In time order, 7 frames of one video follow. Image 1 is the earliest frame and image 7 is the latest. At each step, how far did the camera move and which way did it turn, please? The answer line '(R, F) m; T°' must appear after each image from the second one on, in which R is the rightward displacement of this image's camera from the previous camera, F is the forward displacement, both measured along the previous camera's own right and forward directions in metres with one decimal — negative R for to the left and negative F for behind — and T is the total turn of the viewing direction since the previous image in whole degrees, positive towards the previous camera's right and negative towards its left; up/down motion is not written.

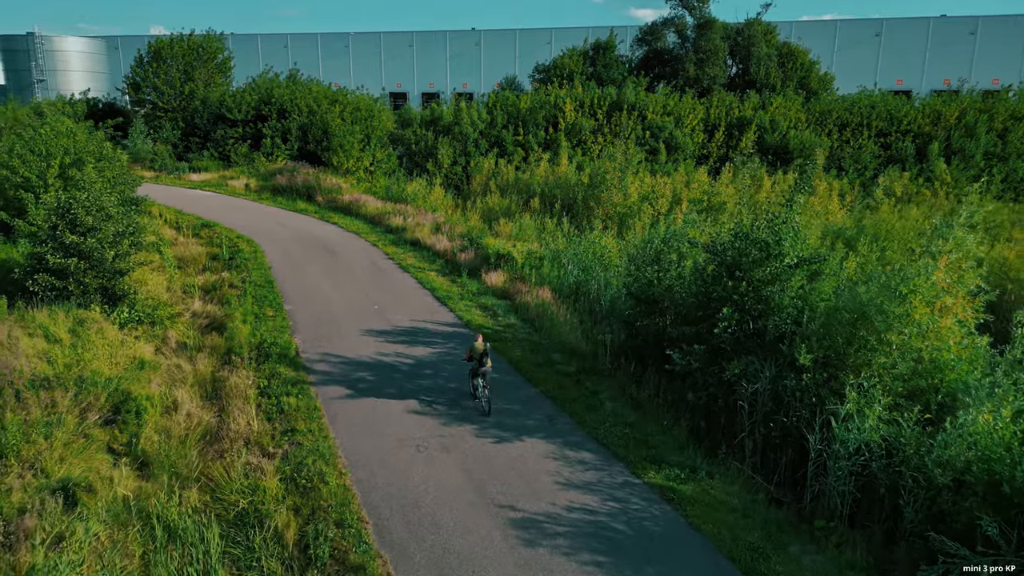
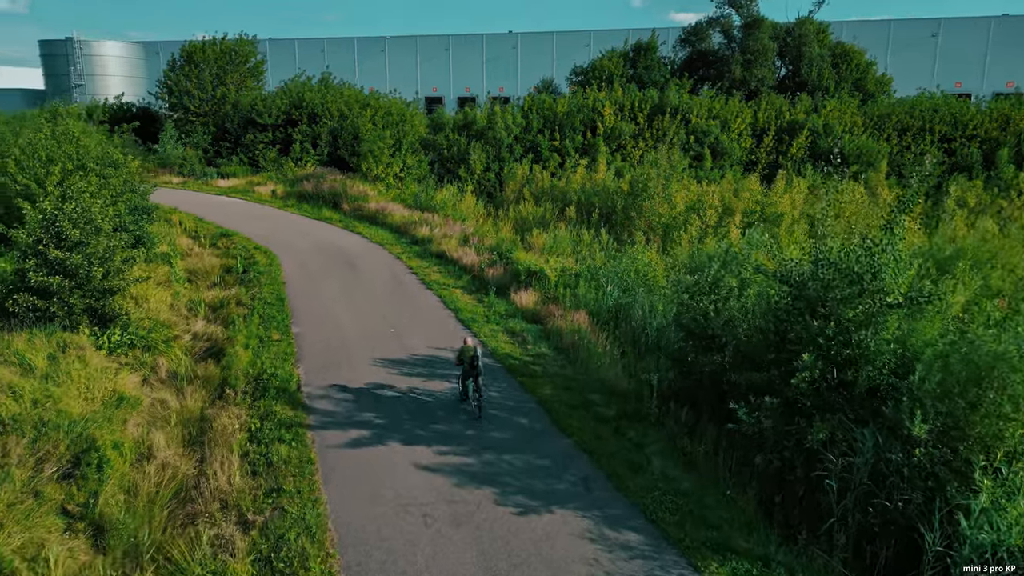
(+0.1, +1.6) m; -3°
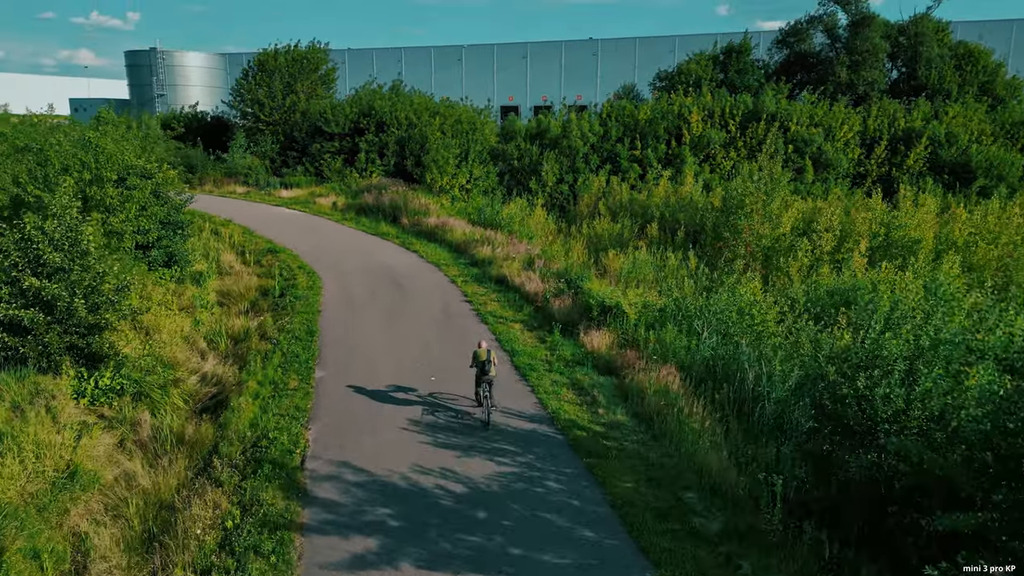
(+0.1, +2.6) m; -6°
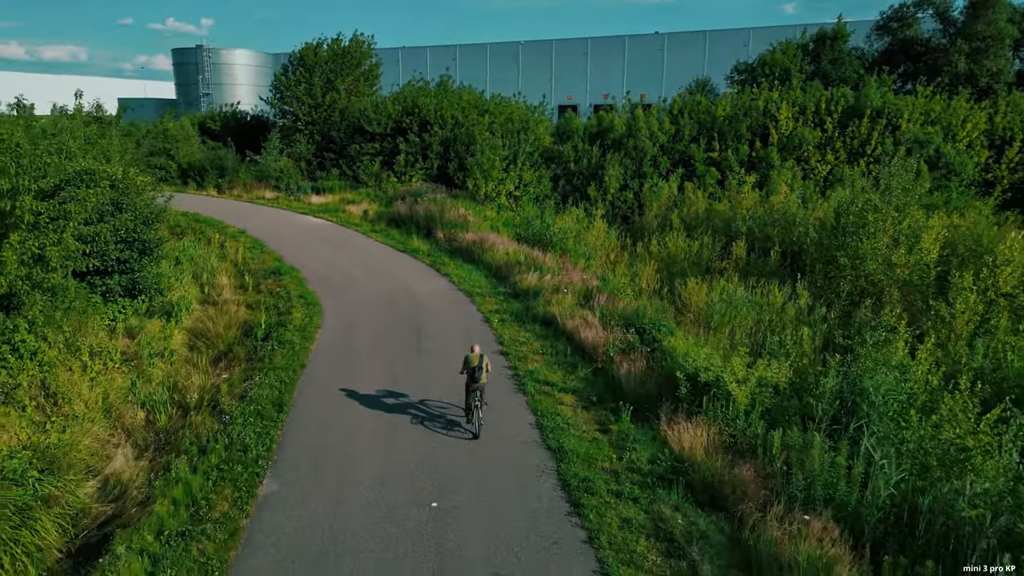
(+0.1, +4.0) m; -4°
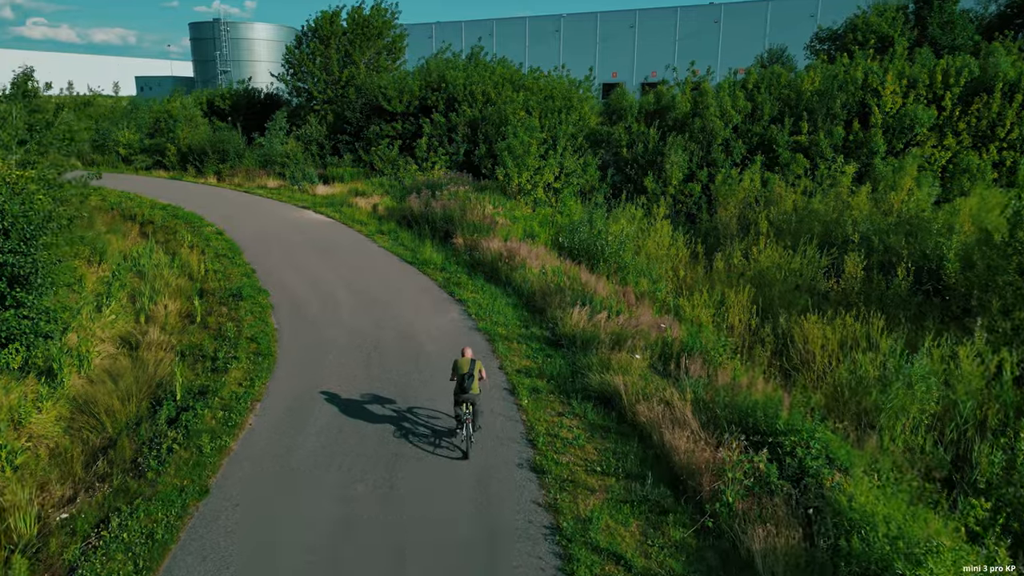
(0.0, +4.5) m; -3°
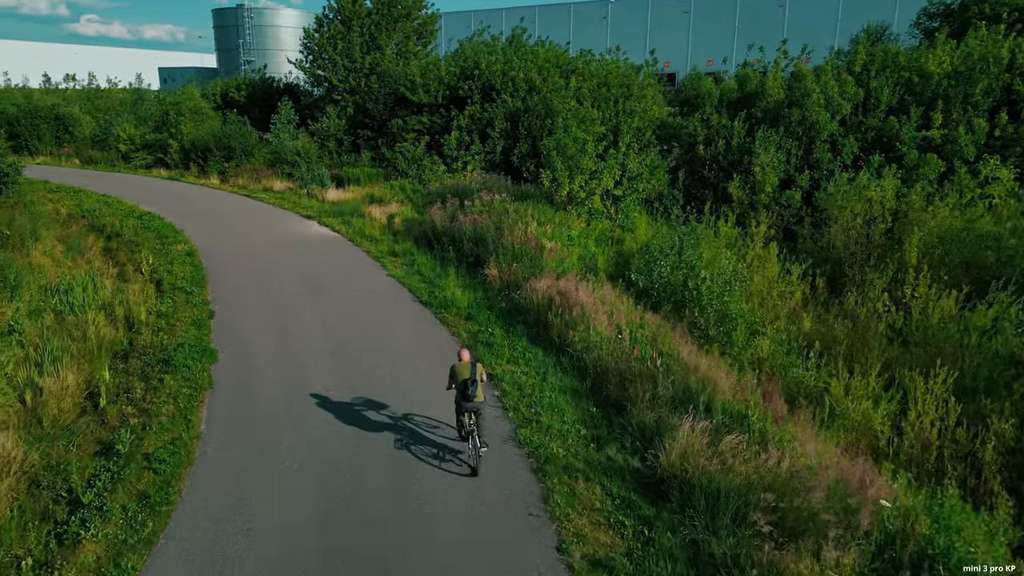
(-0.3, +4.2) m; -3°
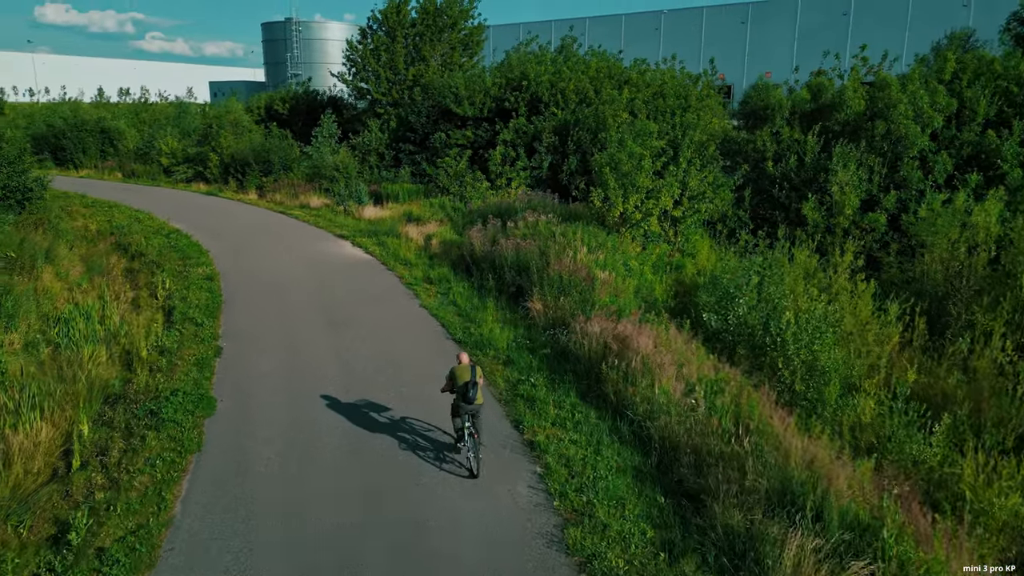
(0.0, +1.5) m; -4°
